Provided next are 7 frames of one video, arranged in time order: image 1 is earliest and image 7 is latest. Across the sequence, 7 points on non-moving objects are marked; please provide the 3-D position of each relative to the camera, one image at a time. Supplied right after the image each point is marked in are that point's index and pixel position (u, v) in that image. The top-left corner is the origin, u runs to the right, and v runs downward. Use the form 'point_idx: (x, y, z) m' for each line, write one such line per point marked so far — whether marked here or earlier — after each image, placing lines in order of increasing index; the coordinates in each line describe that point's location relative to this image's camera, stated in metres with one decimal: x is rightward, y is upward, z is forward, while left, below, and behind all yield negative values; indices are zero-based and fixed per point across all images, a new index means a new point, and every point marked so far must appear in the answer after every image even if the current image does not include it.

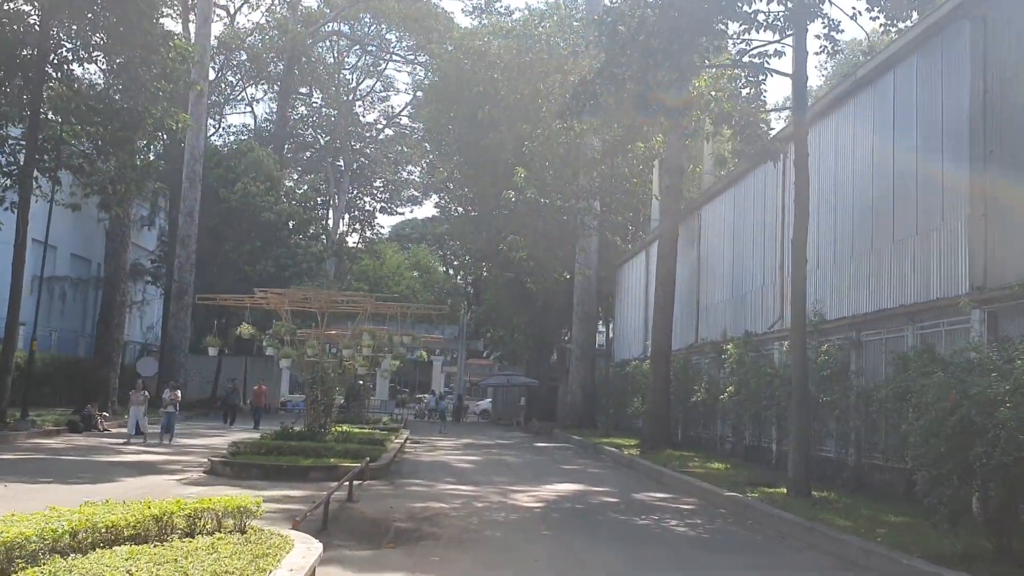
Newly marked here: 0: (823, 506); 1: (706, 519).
0: (+4.4, -3.1, +13.5) m
1: (+2.6, -3.1, +12.9) m
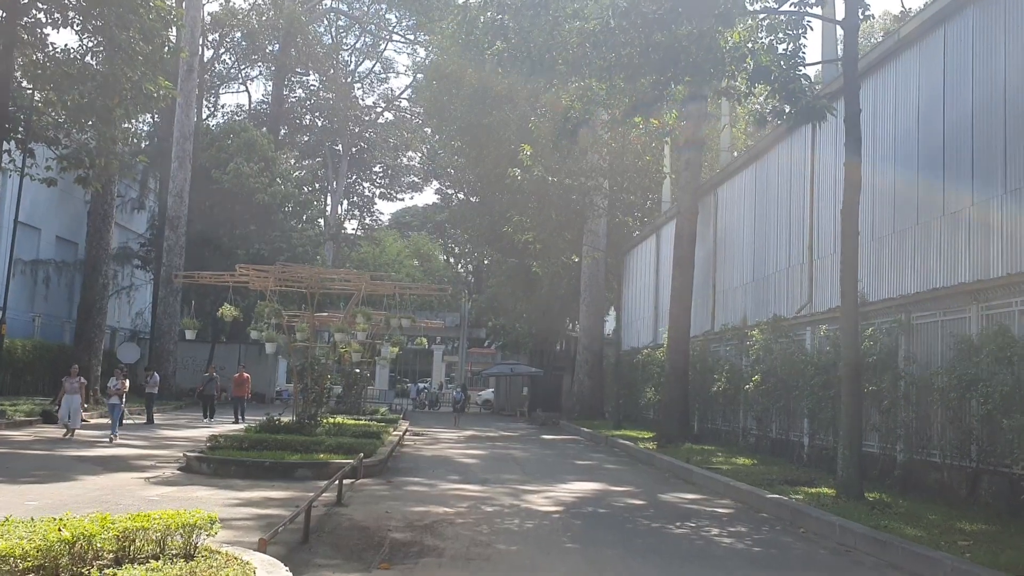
0: (+4.6, -2.8, +11.8) m
1: (+2.8, -2.8, +11.2) m
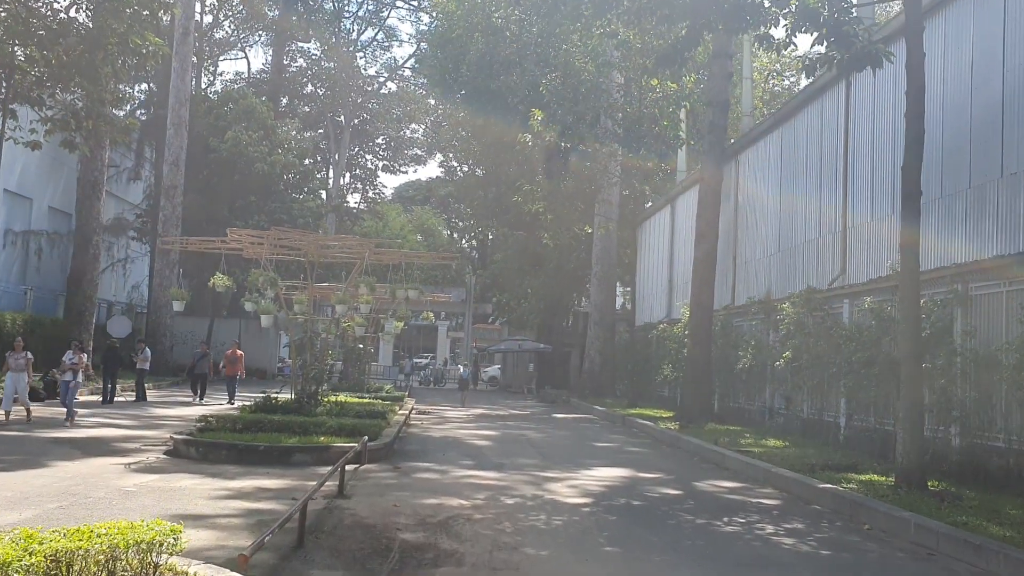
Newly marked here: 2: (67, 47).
0: (+4.9, -2.4, +10.4) m
1: (+3.1, -2.4, +9.8) m
2: (-9.3, +5.0, +19.9) m
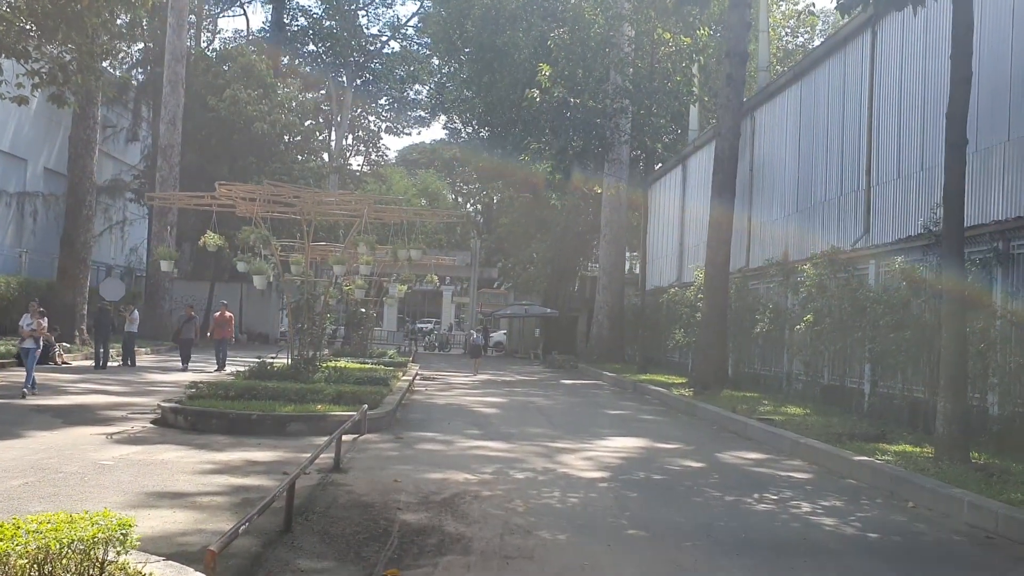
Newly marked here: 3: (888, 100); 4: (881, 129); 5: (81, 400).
0: (+5.0, -1.9, +9.6) m
1: (+3.2, -2.0, +9.0) m
2: (-9.1, +5.8, +18.9) m
3: (+7.5, +3.7, +19.2) m
4: (+7.4, +3.2, +19.4) m
5: (-6.8, -1.8, +15.2) m
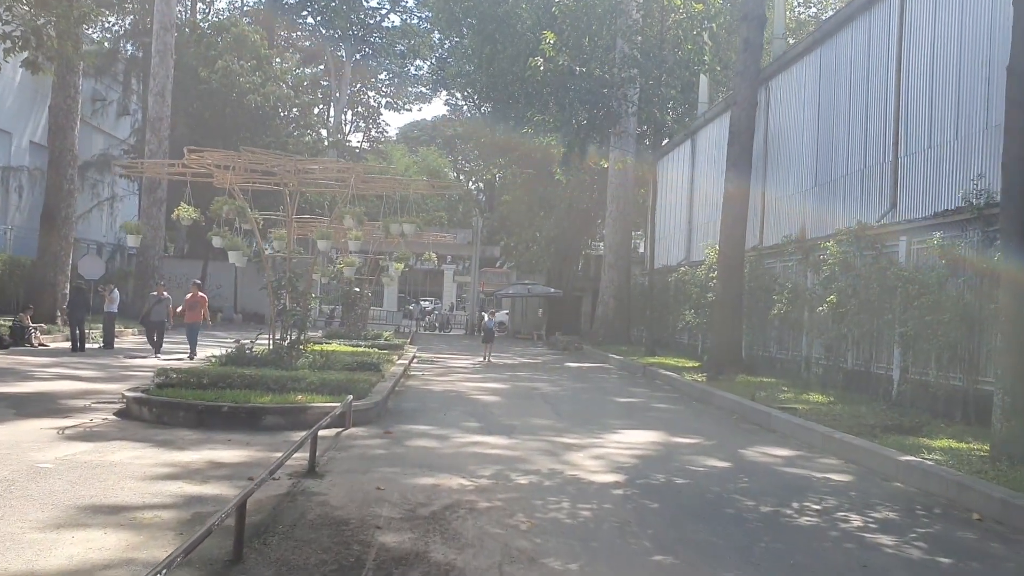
0: (+5.0, -1.7, +8.4) m
1: (+3.2, -1.8, +7.8) m
2: (-9.1, +6.2, +17.5) m
3: (+7.6, +4.1, +17.9) m
4: (+7.5, +3.6, +18.1) m
5: (-6.8, -1.4, +13.9) m
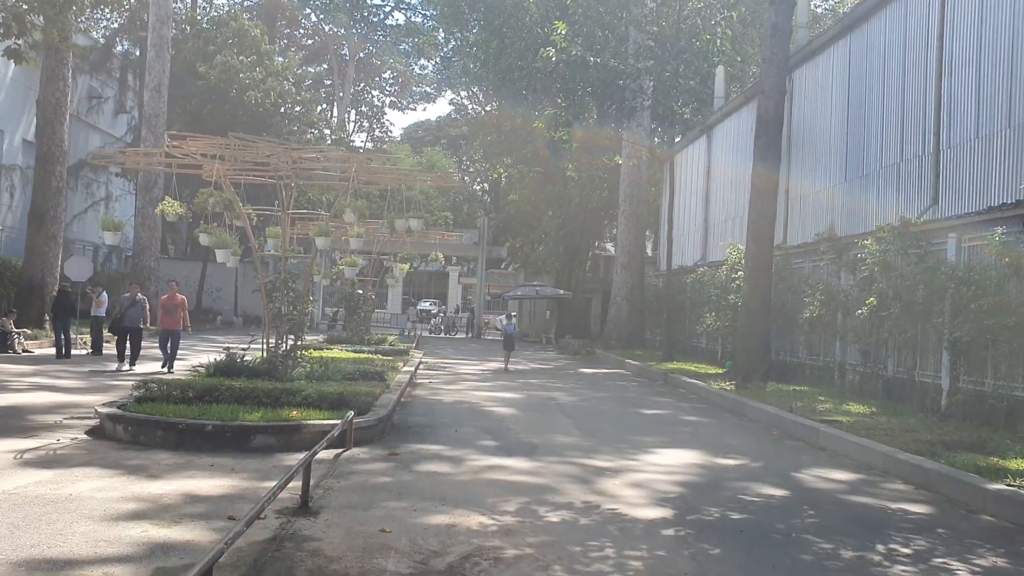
0: (+5.2, -1.7, +7.1) m
1: (+3.4, -1.8, +6.5) m
2: (-8.8, +6.2, +16.3) m
3: (+7.8, +4.1, +16.6) m
4: (+7.7, +3.6, +16.8) m
5: (-6.6, -1.5, +12.7) m
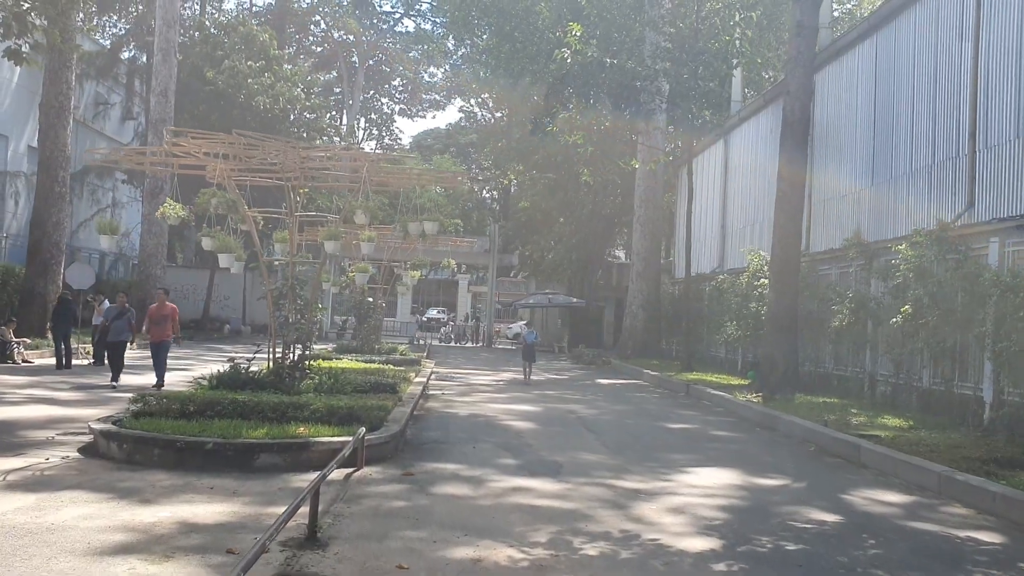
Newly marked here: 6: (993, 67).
0: (+5.4, -1.8, +6.3) m
1: (+3.6, -1.9, +5.7) m
2: (-8.5, +6.1, +15.7) m
3: (+8.1, +4.0, +15.8) m
4: (+8.0, +3.4, +16.0) m
5: (-6.3, -1.6, +12.0) m
6: (+8.1, +3.7, +16.0) m
